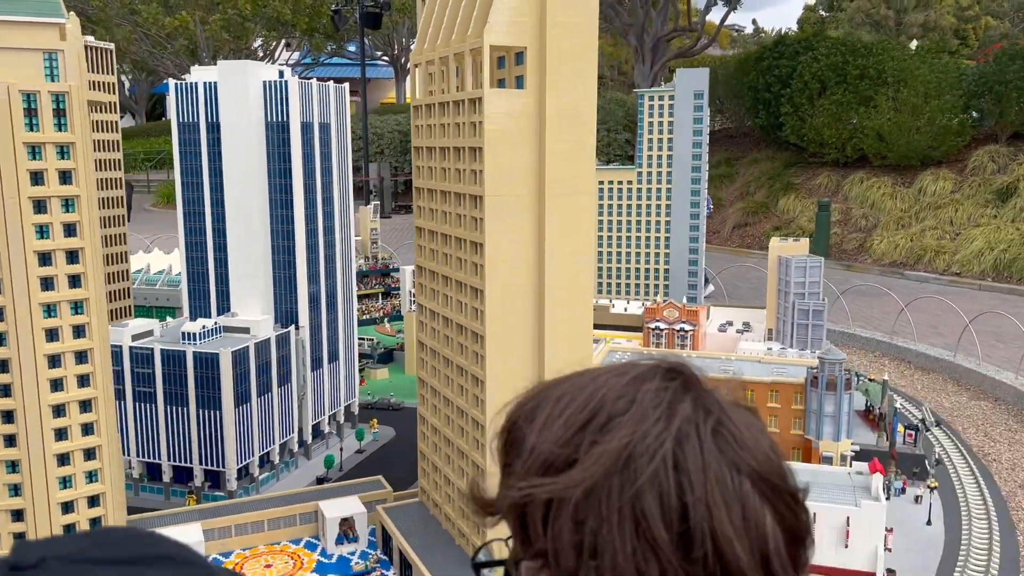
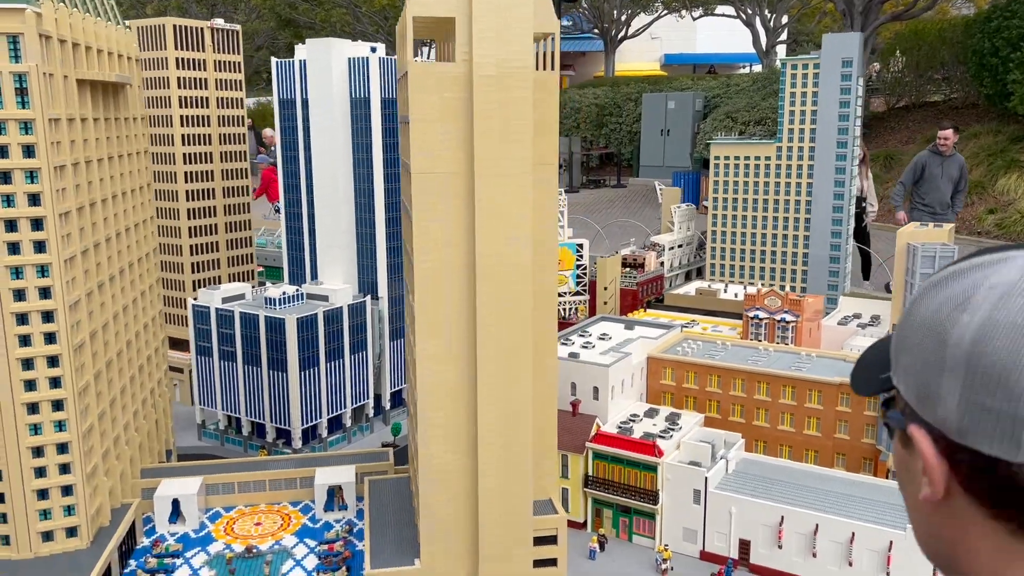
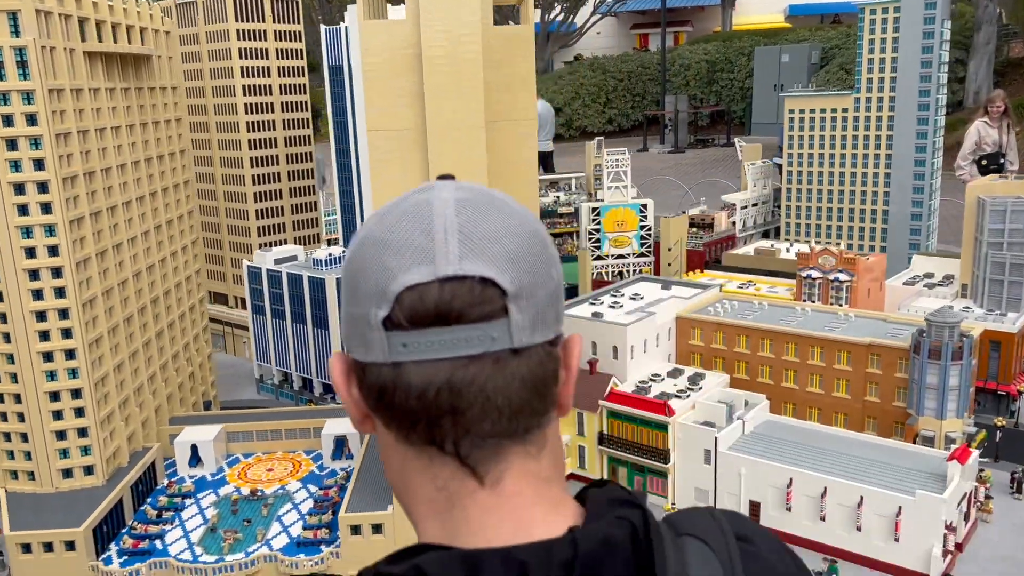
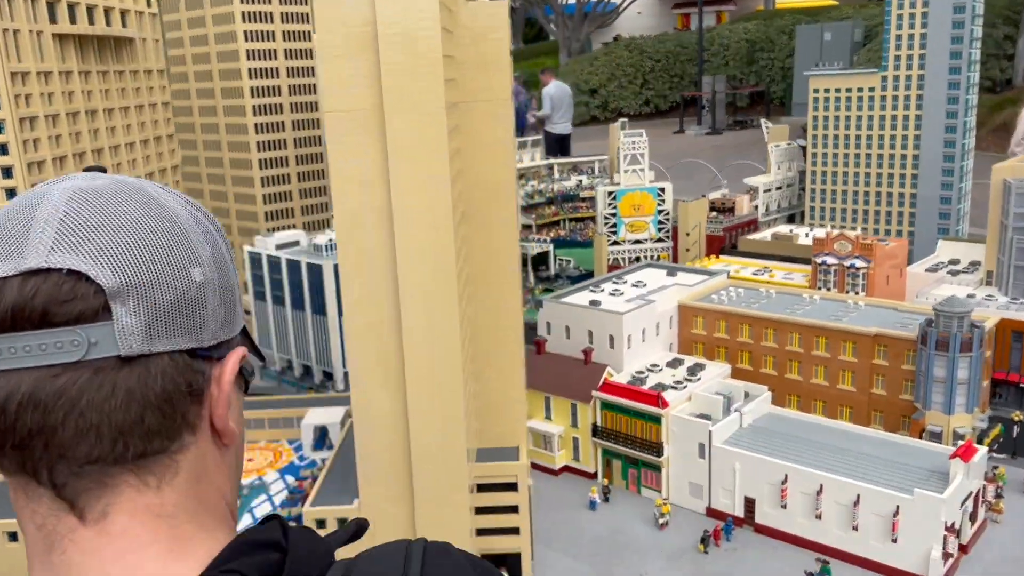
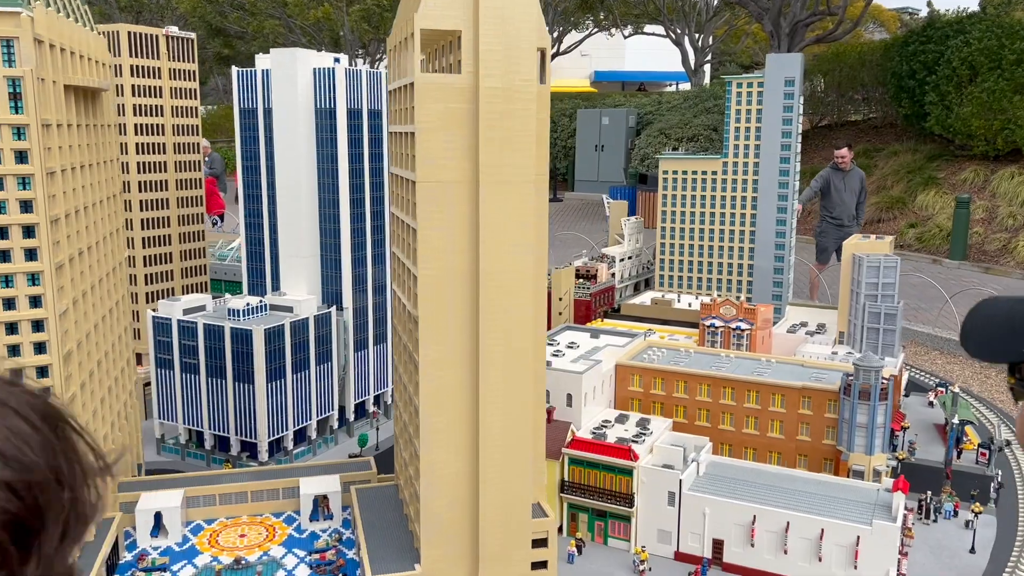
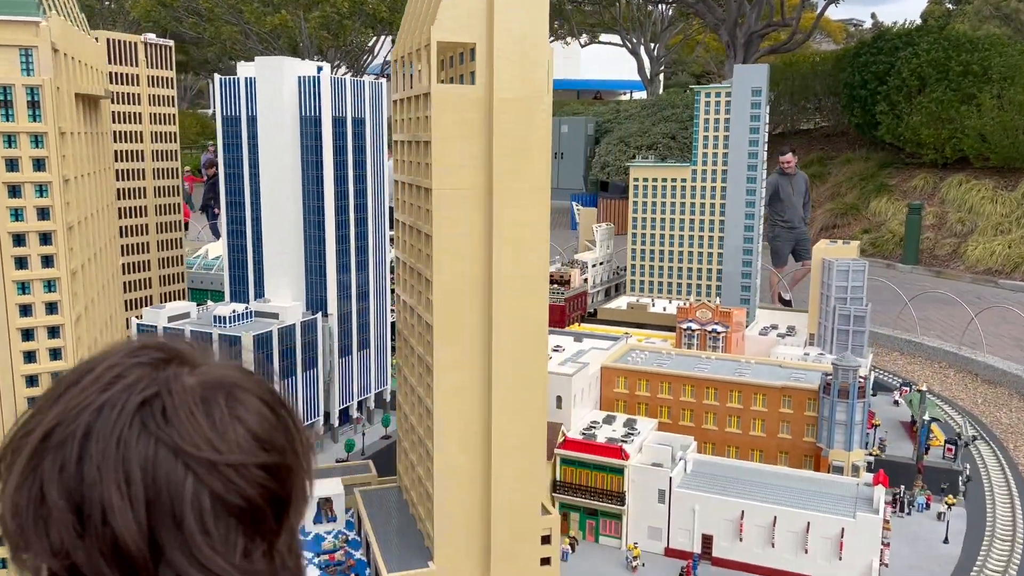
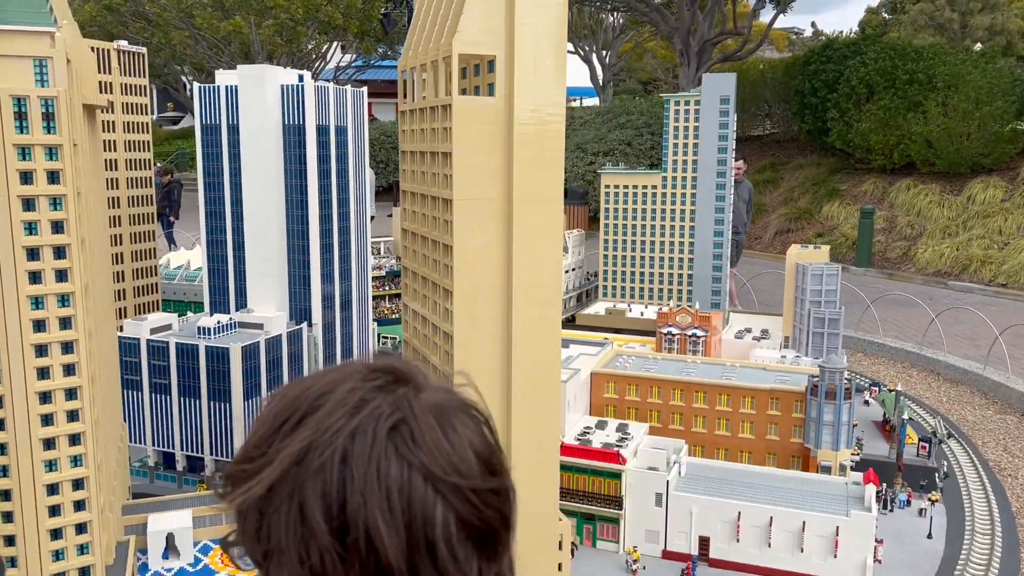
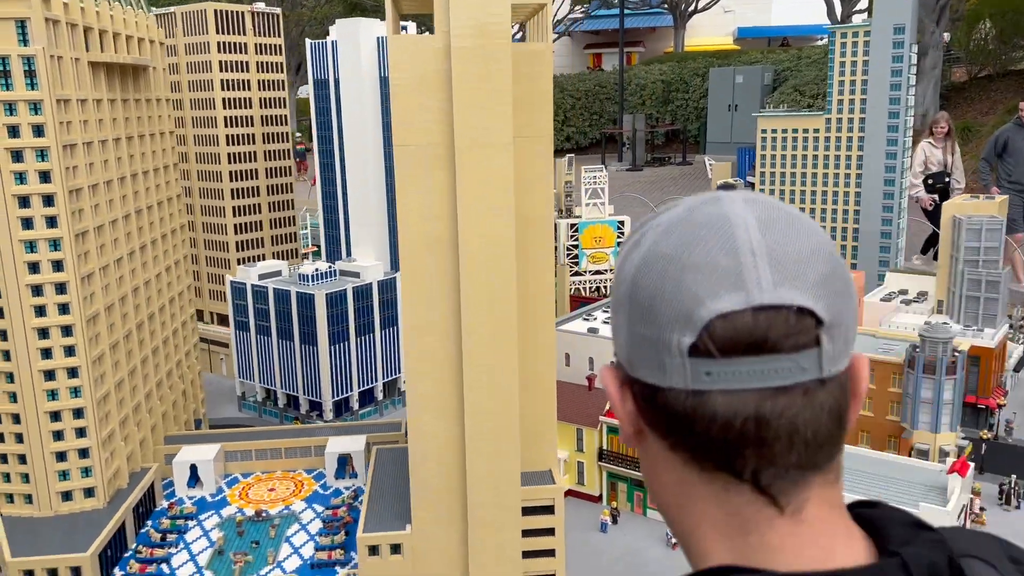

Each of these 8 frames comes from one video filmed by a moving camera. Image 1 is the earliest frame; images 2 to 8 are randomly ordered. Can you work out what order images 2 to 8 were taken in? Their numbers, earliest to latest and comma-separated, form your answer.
7, 6, 5, 2, 8, 3, 4
